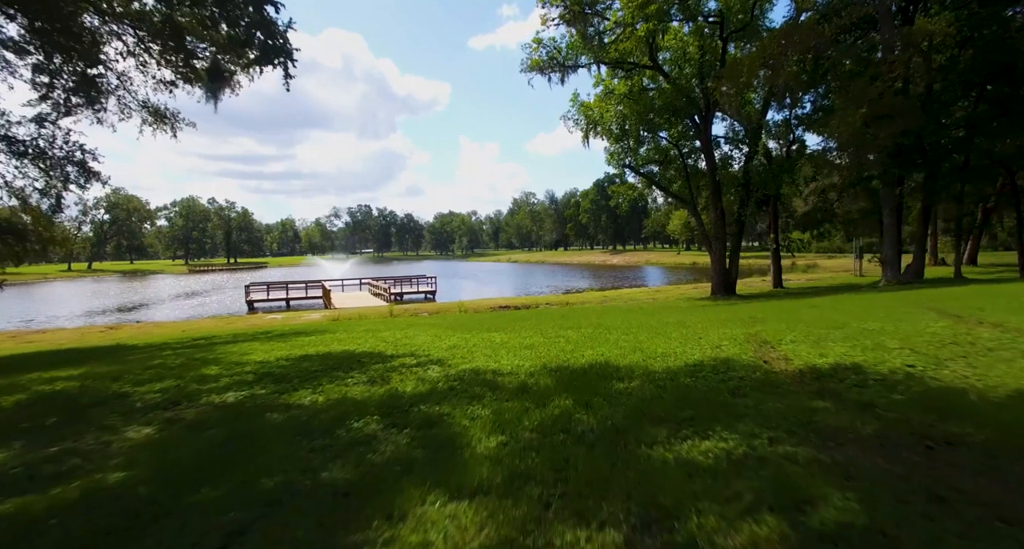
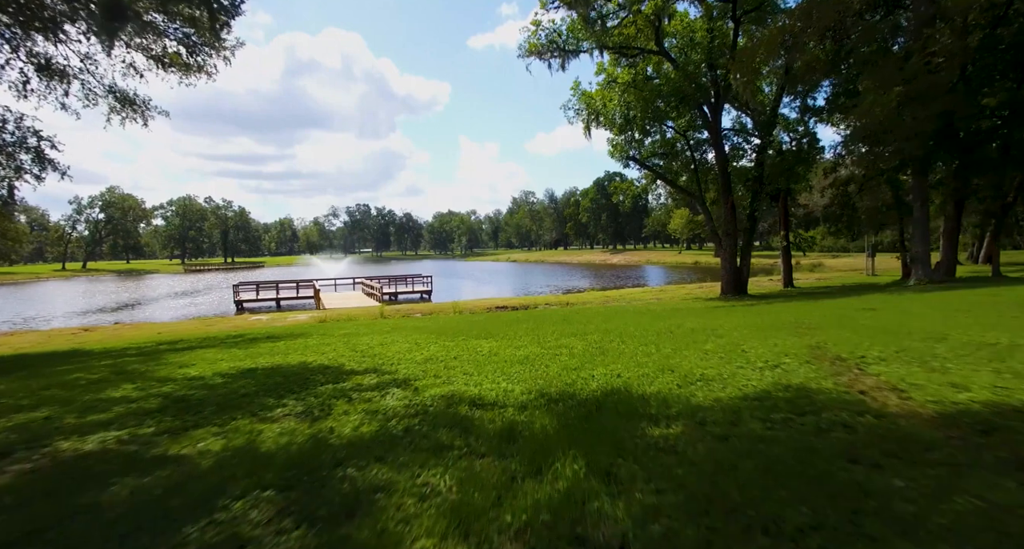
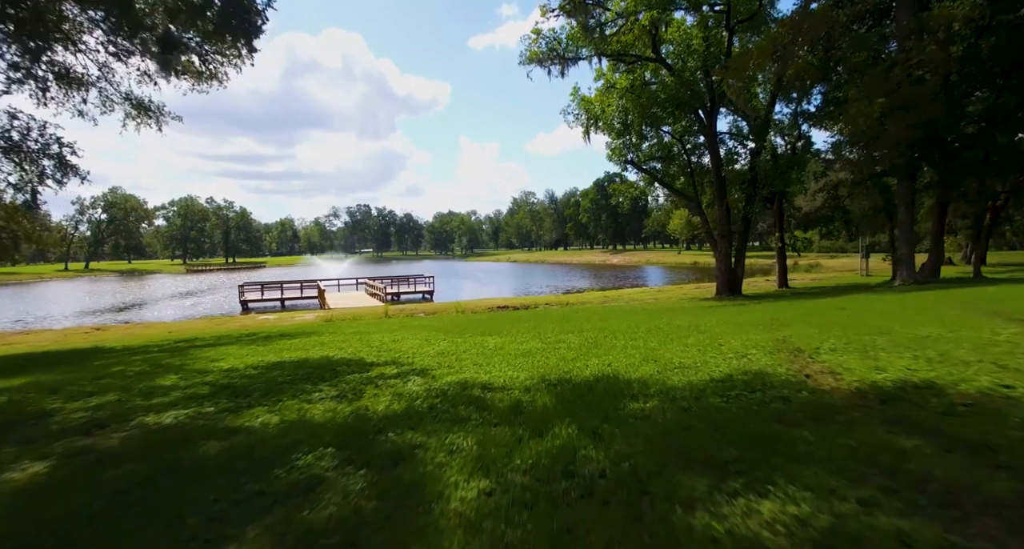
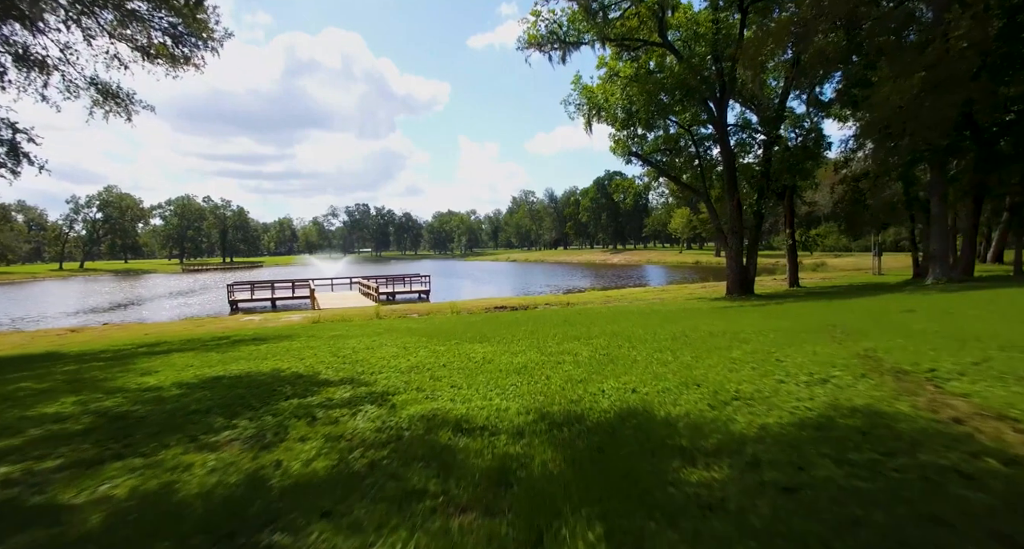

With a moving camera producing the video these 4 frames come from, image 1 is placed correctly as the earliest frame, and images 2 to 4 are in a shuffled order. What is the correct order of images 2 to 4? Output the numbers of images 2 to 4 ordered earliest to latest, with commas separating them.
3, 2, 4
